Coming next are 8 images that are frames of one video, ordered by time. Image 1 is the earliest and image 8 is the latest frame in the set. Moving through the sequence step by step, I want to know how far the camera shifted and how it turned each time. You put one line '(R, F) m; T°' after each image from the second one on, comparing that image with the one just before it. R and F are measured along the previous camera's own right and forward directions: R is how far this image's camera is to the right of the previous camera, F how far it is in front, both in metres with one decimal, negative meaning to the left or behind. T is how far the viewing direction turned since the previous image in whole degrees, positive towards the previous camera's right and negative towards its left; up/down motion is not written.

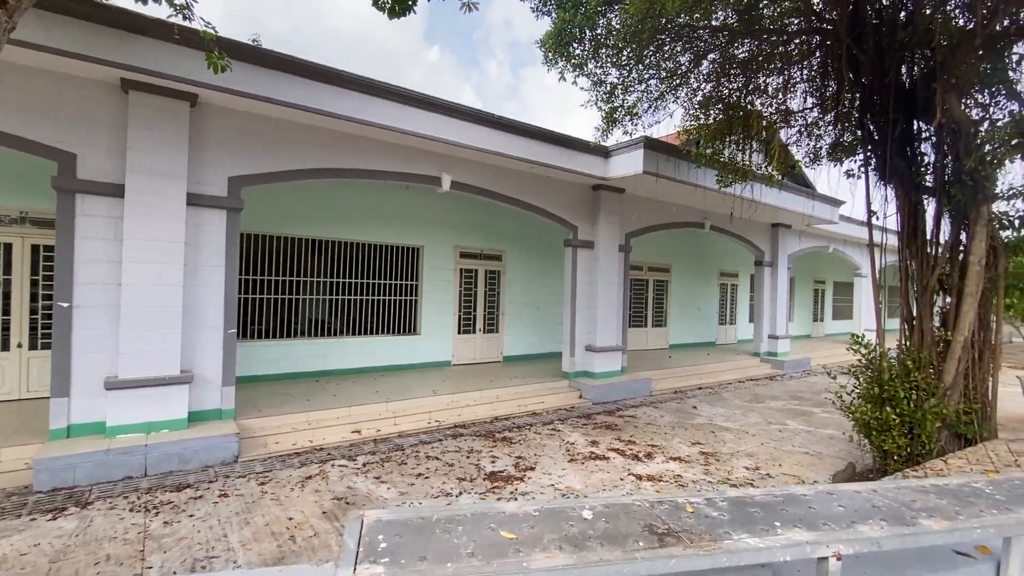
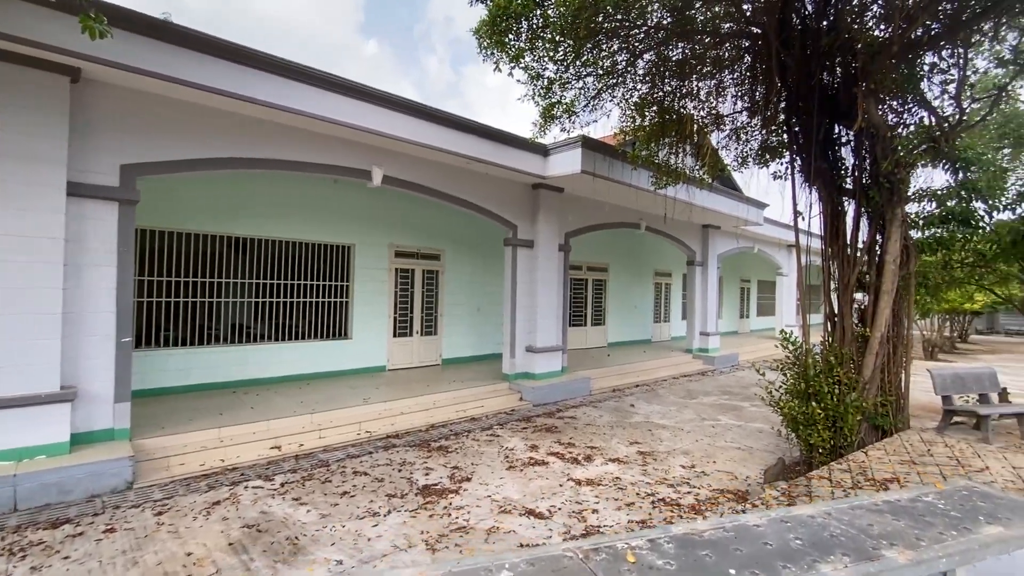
(+0.1, +0.2) m; +7°
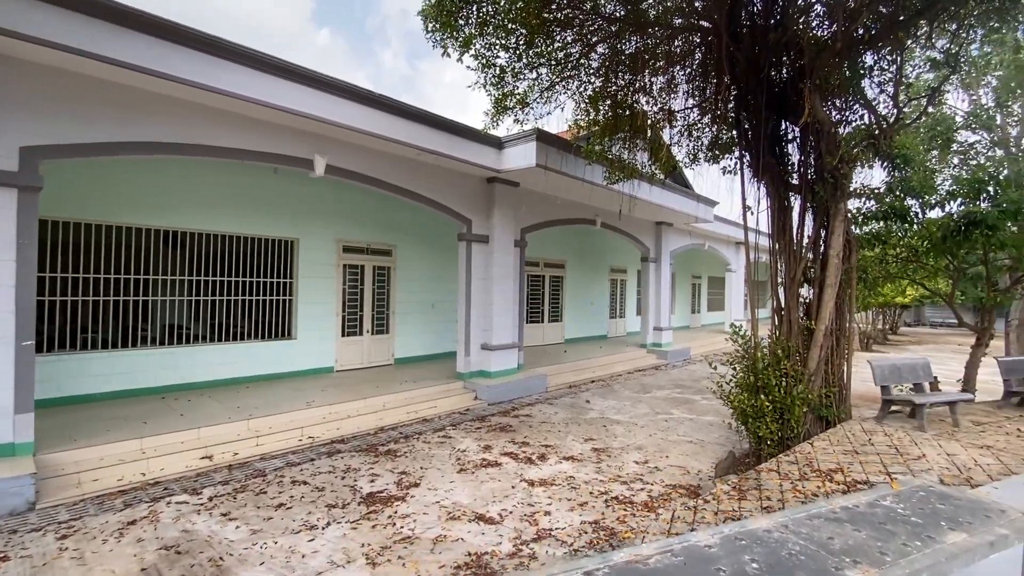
(+0.1, +0.2) m; +5°
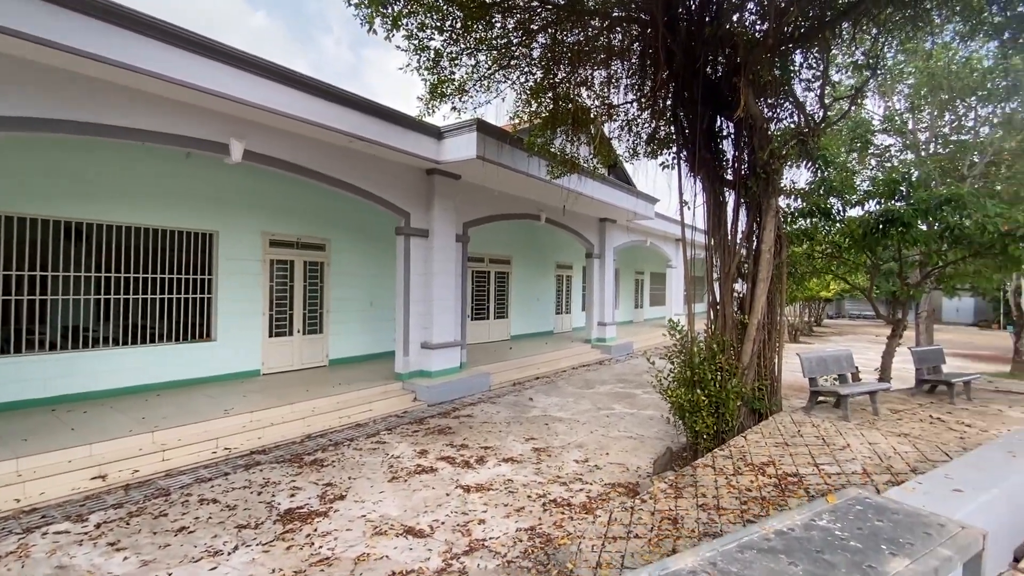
(+0.1, +0.2) m; +6°
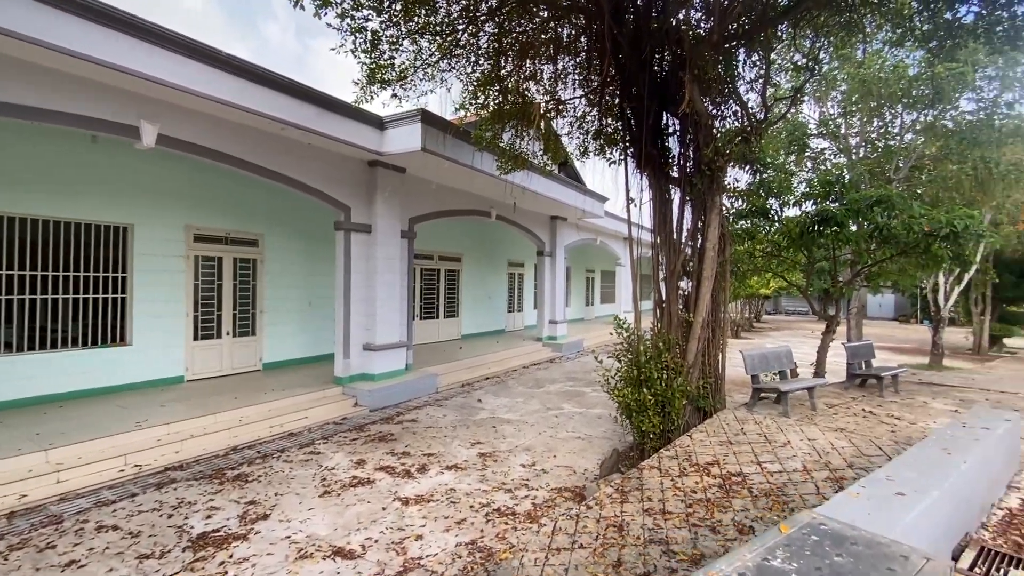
(+0.1, +0.2) m; +5°
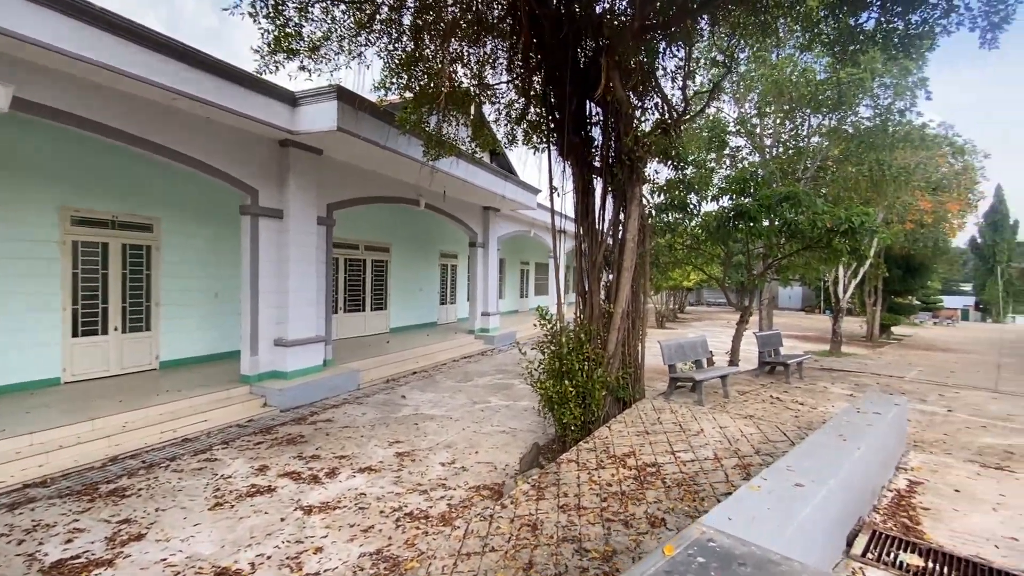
(+0.2, +0.2) m; +7°
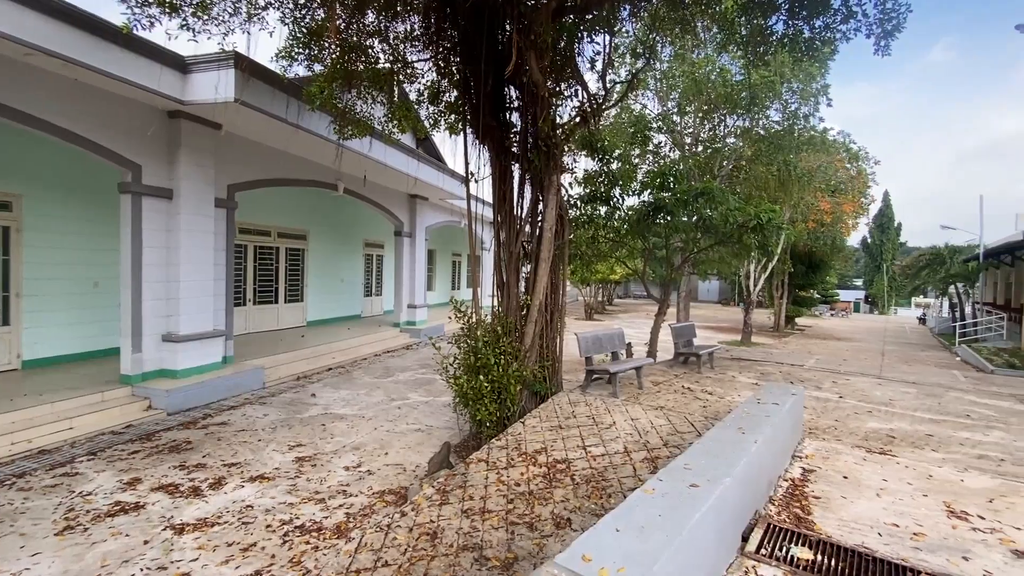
(+0.2, +0.2) m; +8°
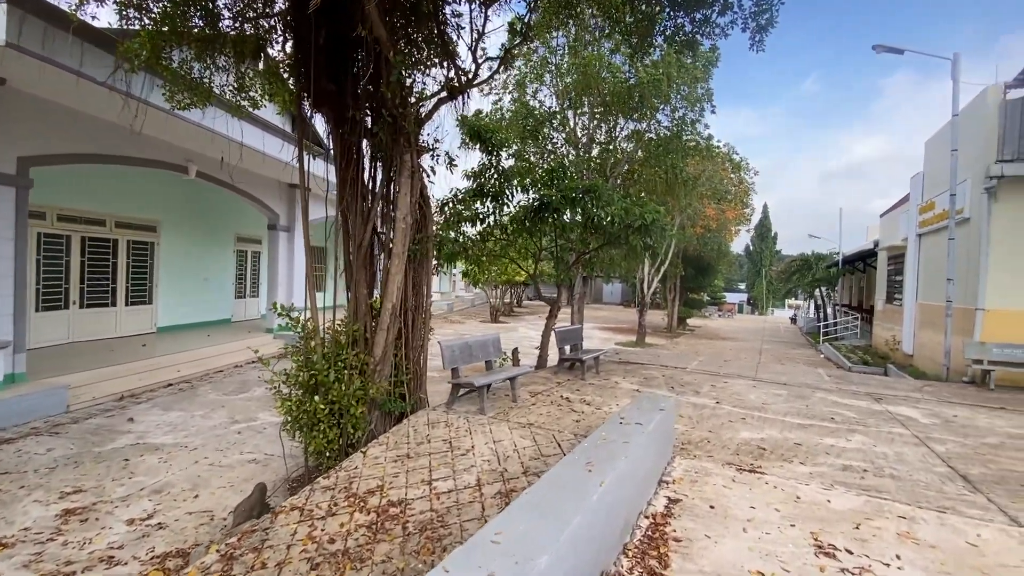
(+0.5, +0.5) m; +10°
